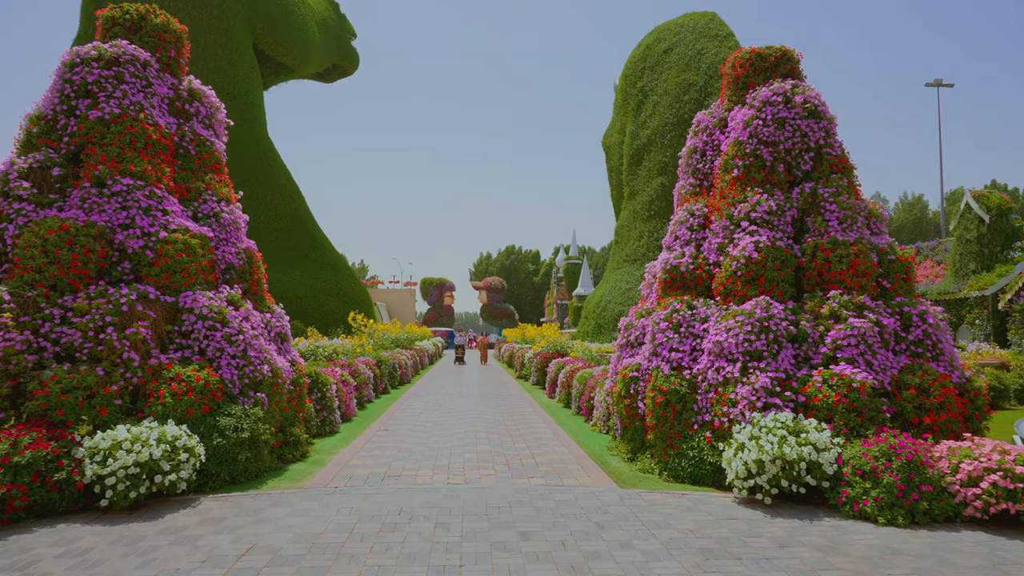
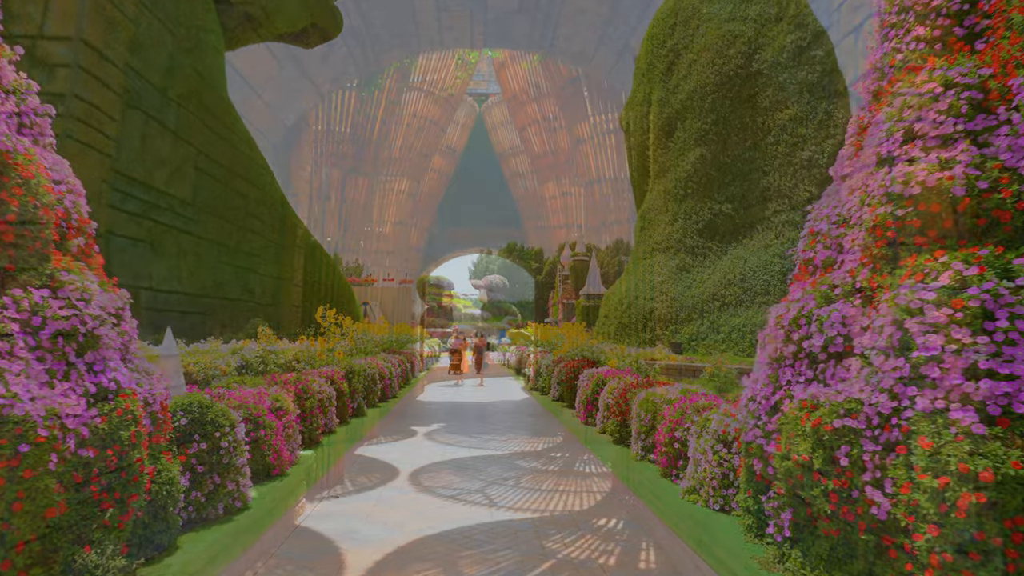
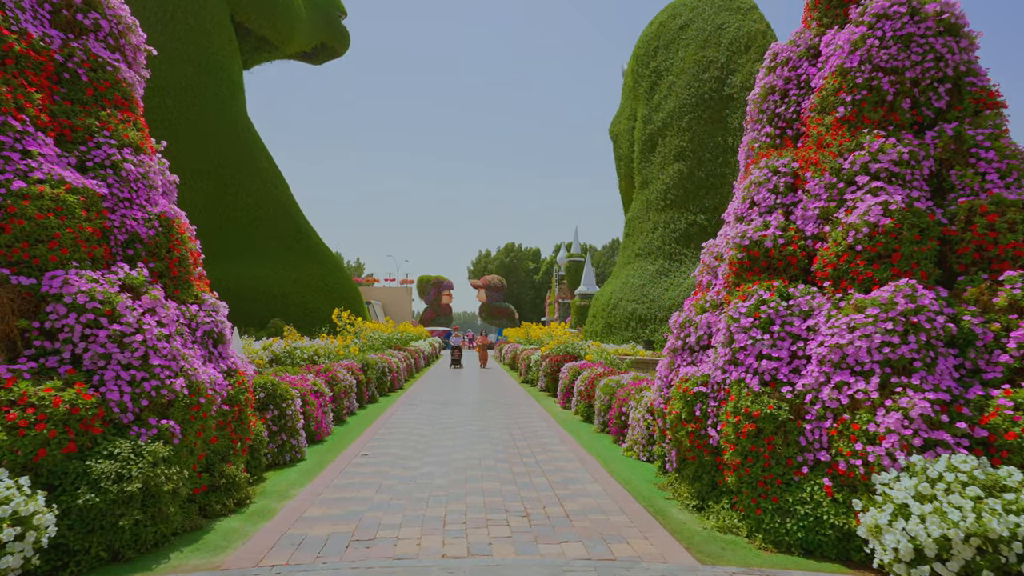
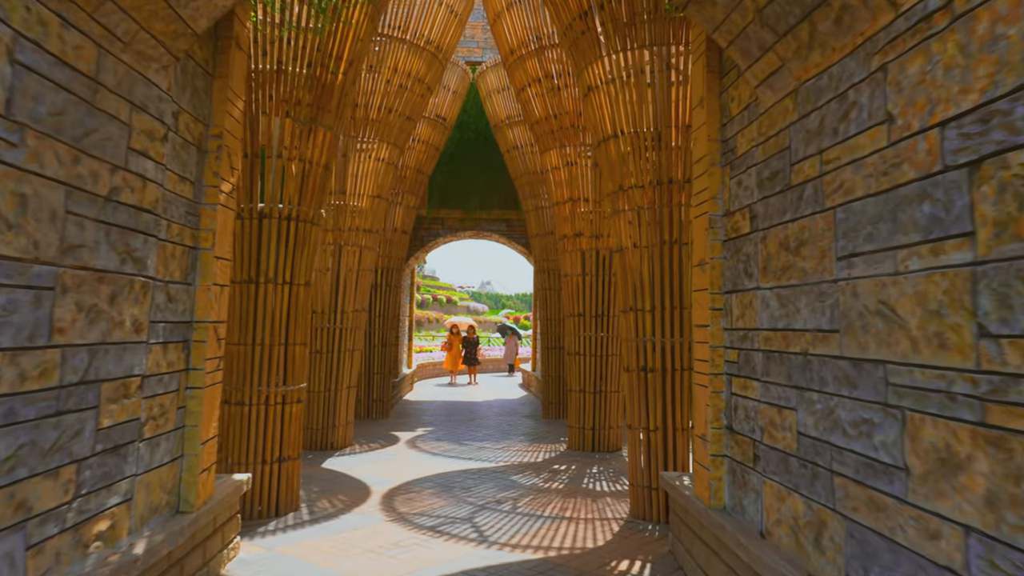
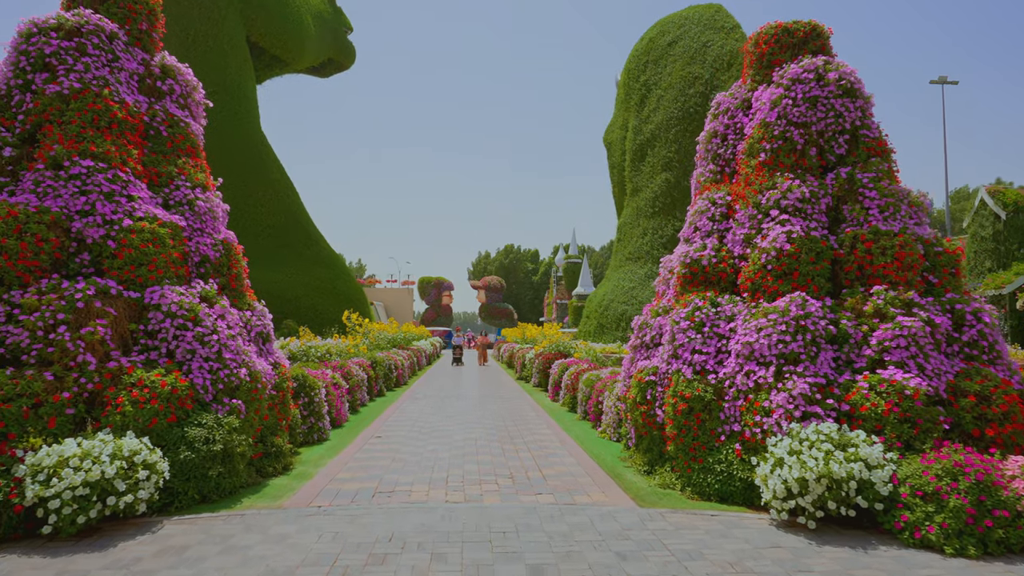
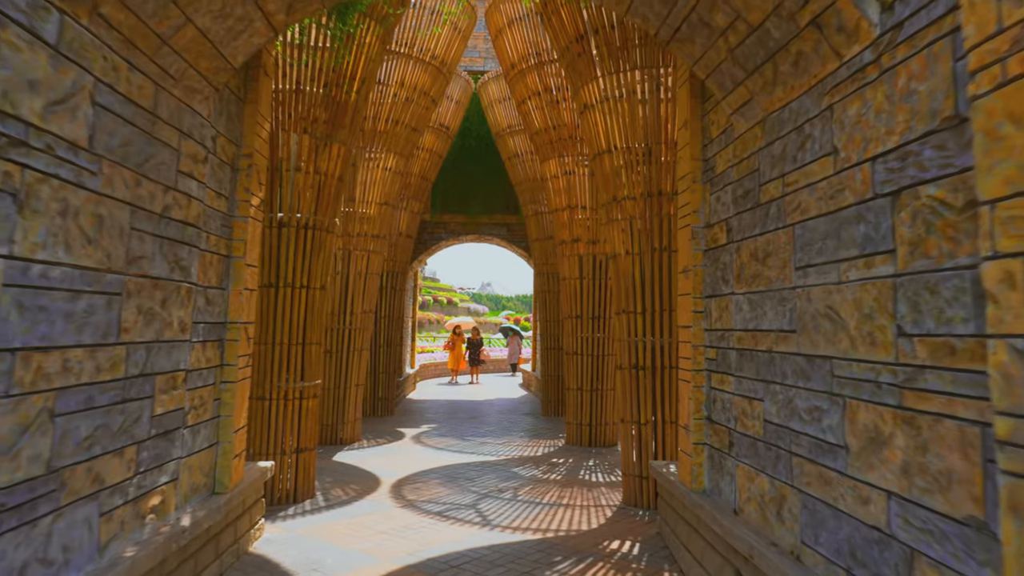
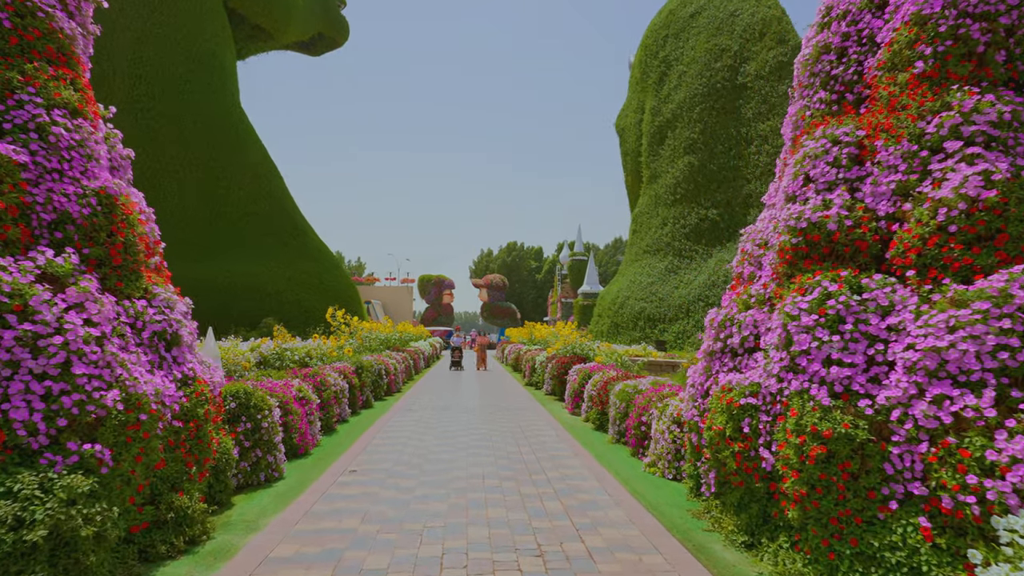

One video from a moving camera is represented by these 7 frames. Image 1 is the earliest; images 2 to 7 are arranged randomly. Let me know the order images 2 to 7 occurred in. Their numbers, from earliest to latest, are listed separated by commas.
5, 3, 7, 2, 6, 4
